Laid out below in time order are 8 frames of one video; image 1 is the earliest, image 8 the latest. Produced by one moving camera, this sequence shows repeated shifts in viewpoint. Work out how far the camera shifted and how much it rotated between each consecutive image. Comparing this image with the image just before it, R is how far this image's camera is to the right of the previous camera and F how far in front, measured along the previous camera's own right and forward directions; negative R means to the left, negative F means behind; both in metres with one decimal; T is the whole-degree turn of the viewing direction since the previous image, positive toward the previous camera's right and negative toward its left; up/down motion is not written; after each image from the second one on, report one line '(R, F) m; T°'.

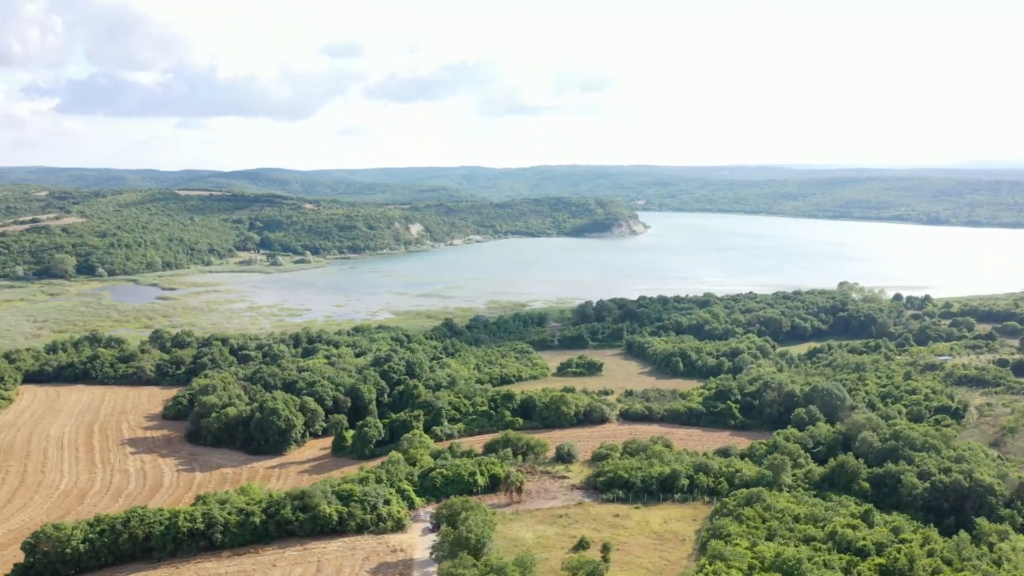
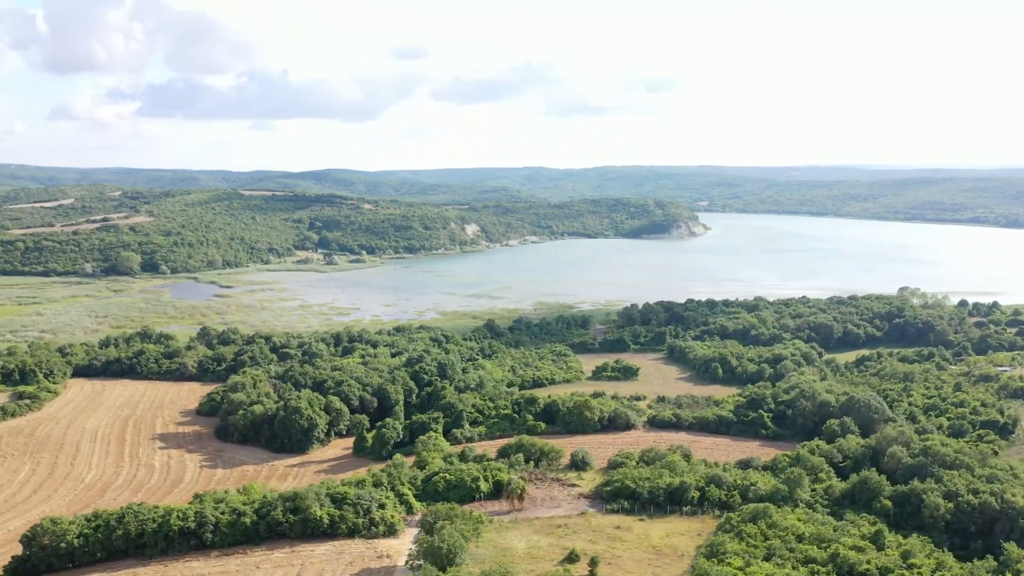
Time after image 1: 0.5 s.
(+1.4, +0.5) m; -4°
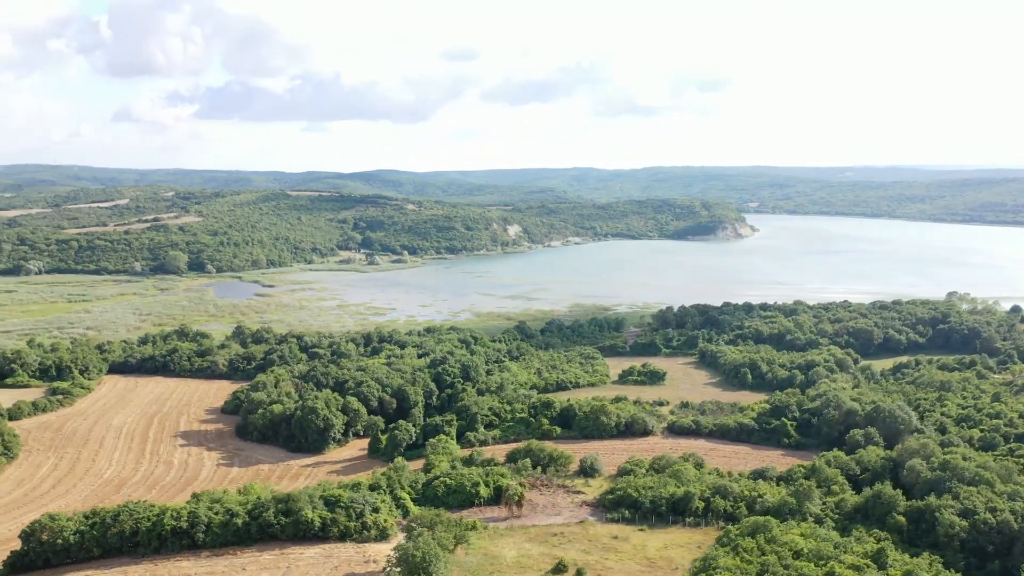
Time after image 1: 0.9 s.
(+1.1, +0.3) m; -3°
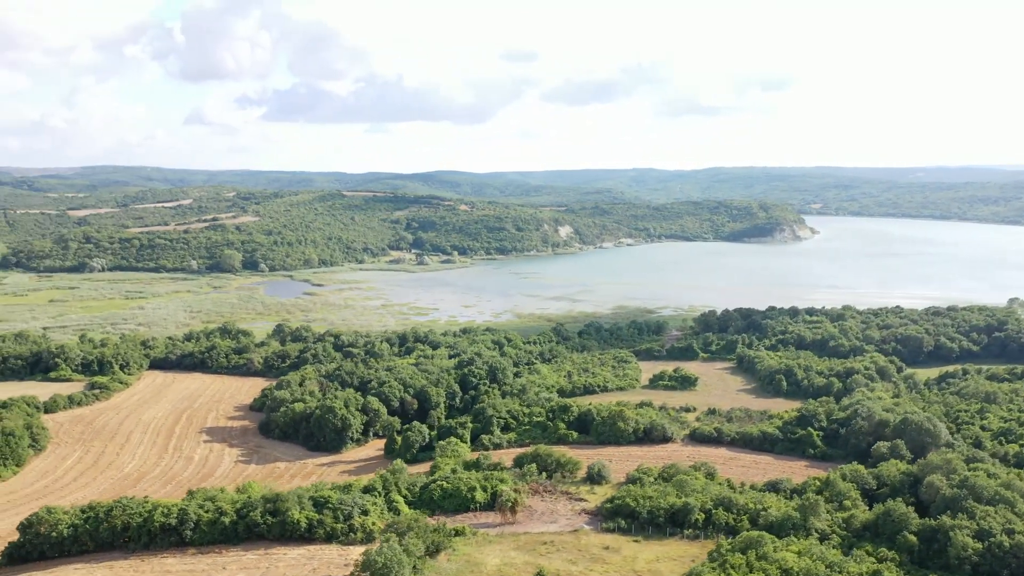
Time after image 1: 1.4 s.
(+1.5, +0.4) m; -4°
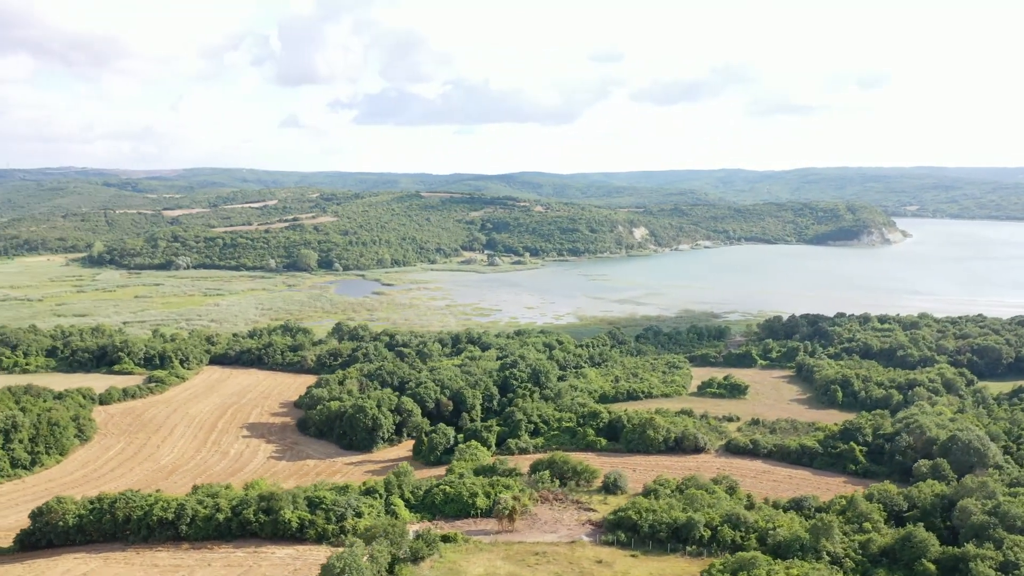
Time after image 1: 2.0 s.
(+1.9, +0.5) m; -6°
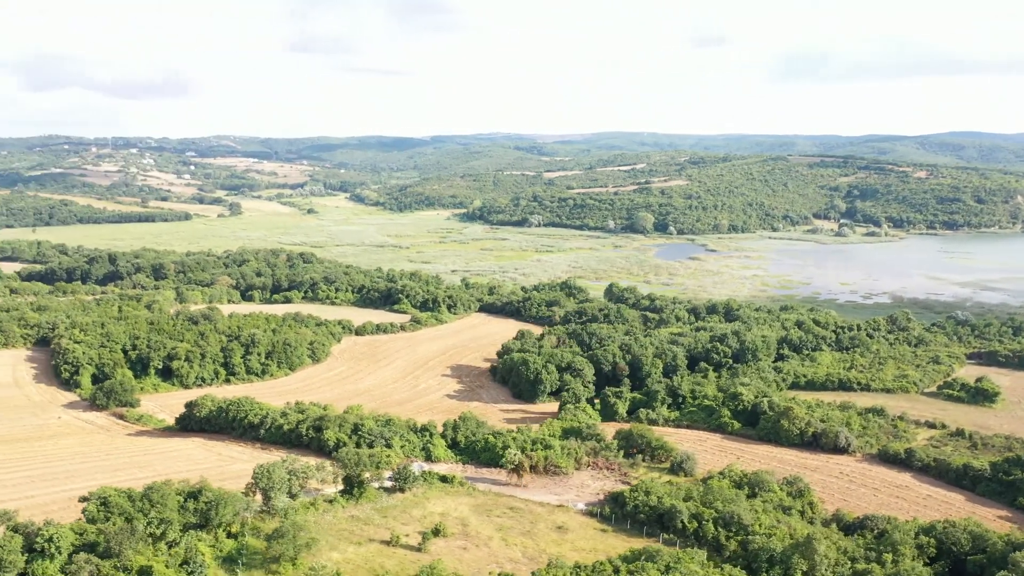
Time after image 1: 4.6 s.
(+8.4, +1.4) m; -28°
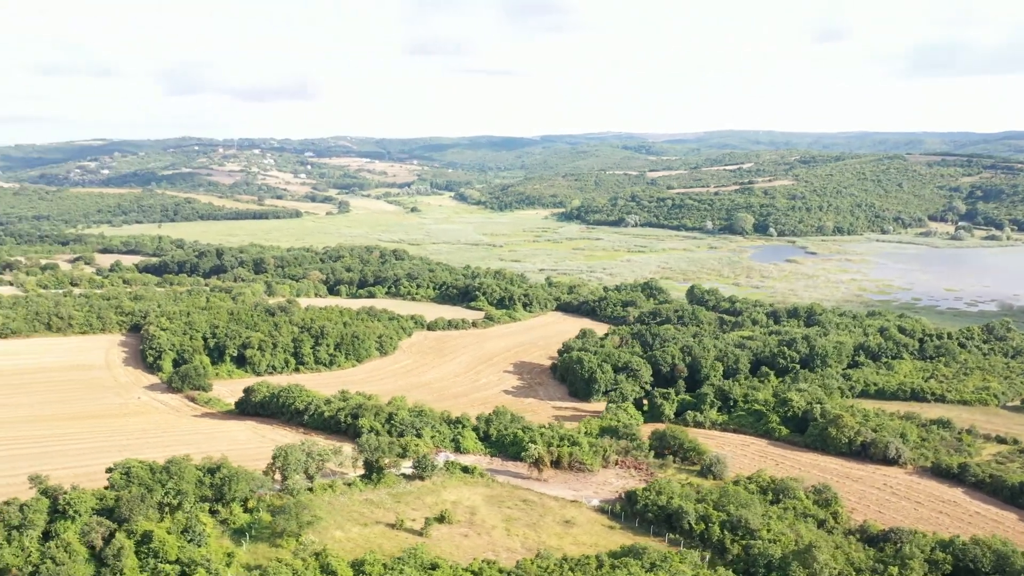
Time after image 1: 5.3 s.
(+2.1, -0.3) m; -8°
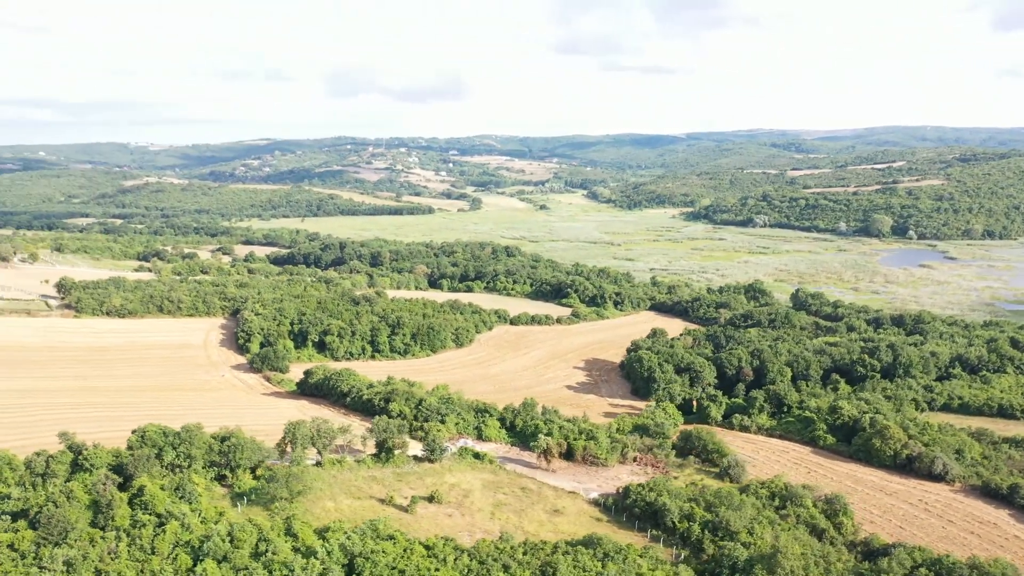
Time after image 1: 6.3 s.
(+3.2, -0.4) m; -10°
